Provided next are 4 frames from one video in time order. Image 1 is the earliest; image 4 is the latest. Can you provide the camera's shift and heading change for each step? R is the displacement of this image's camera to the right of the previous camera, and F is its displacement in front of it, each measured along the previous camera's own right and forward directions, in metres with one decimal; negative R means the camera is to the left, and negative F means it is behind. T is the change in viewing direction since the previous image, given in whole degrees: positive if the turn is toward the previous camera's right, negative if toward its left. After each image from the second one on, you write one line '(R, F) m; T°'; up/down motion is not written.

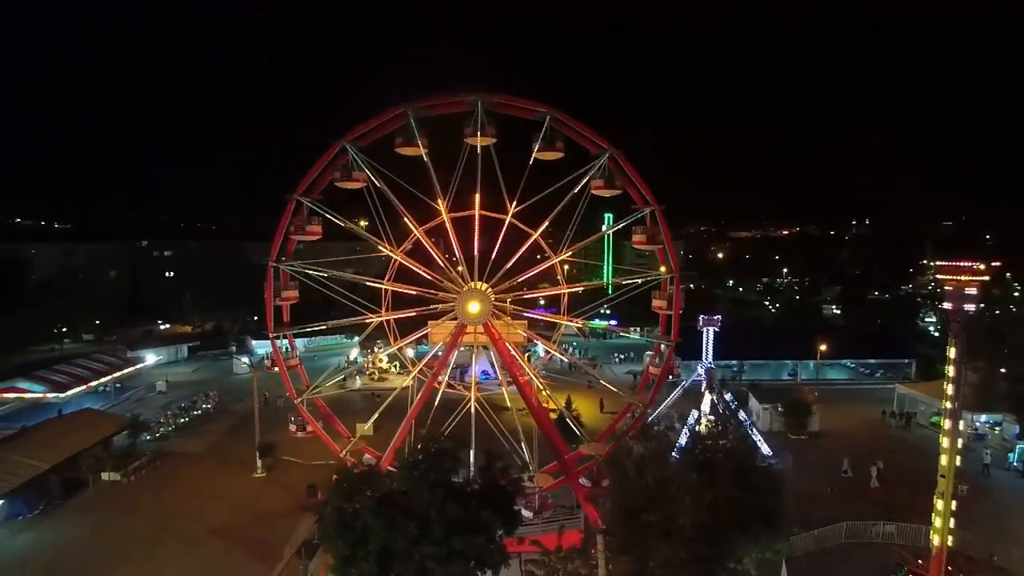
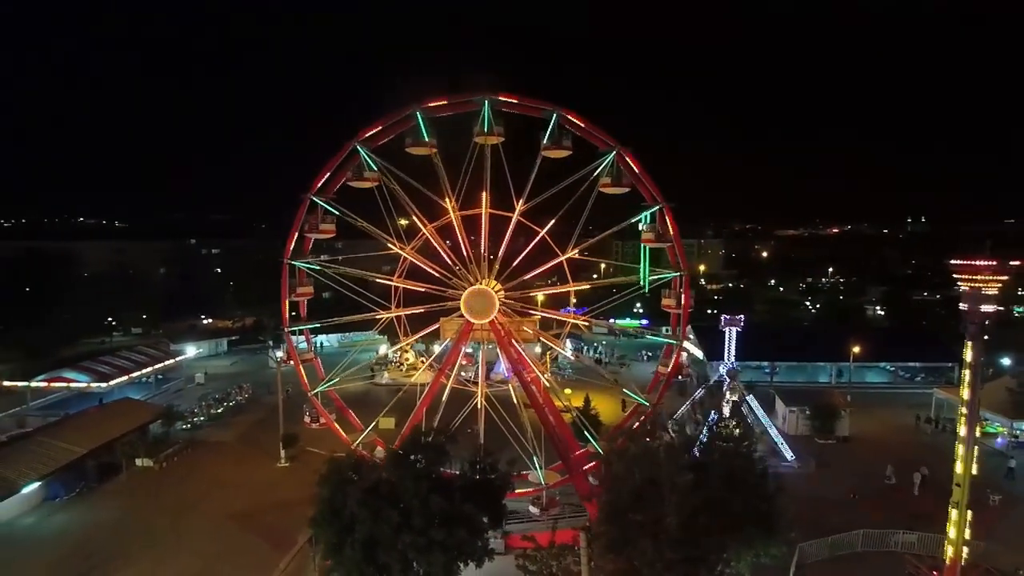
(+1.0, -0.1) m; -5°
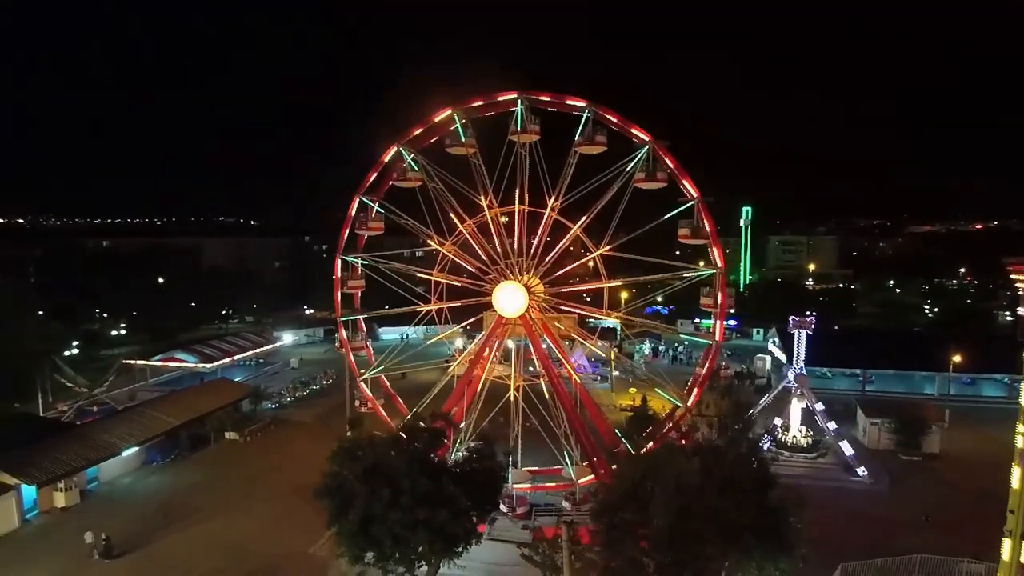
(+2.2, 0.0) m; -11°
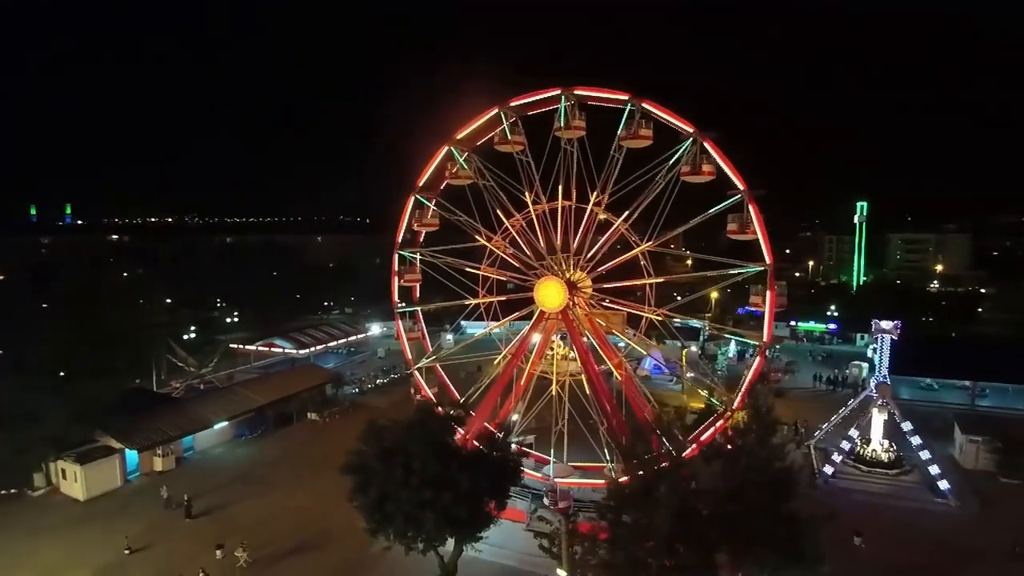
(+1.9, 0.0) m; -11°
